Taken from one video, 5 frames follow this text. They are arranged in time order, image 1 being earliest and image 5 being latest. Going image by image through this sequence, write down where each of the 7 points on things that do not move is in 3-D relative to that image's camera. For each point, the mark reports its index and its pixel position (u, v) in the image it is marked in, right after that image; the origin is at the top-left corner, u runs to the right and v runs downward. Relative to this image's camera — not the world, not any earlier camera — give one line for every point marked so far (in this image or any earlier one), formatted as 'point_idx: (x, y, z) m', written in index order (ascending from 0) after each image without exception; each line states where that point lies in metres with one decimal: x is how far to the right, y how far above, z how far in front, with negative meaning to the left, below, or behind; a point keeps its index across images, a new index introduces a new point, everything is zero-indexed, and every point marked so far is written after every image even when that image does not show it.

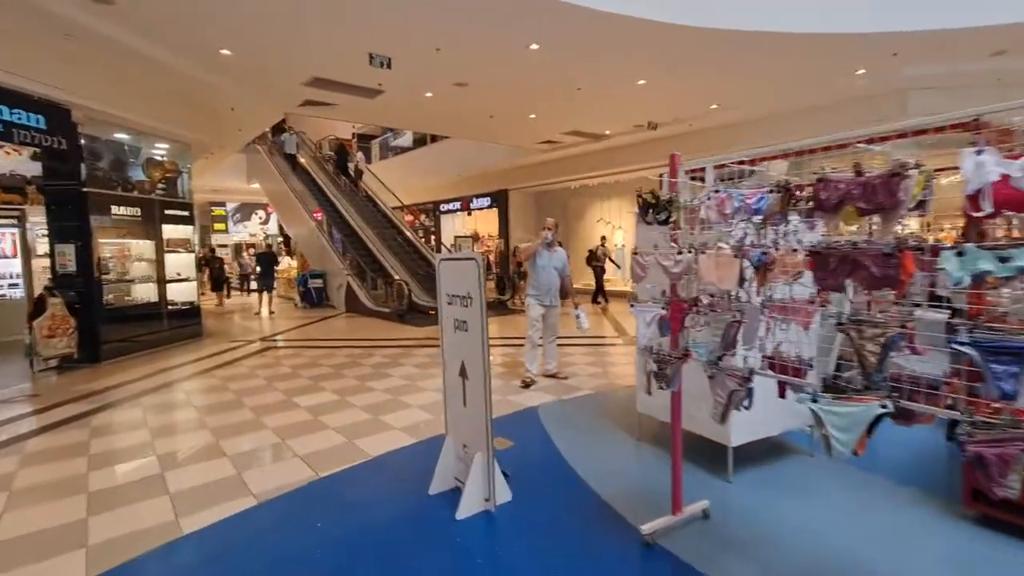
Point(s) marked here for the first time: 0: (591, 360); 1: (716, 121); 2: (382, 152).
0: (+0.9, -0.9, +5.7) m
1: (+3.8, +3.1, +9.1) m
2: (-5.0, +5.2, +18.7) m
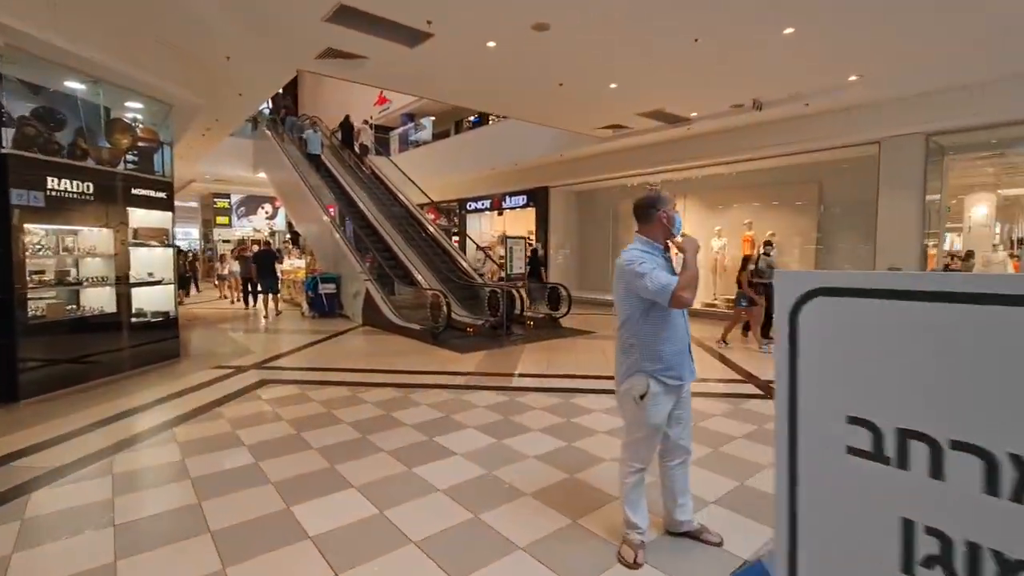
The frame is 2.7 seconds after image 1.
0: (+1.8, -1.1, +3.7) m
1: (+4.8, +2.7, +7.1) m
2: (-3.8, +5.0, +16.9) m
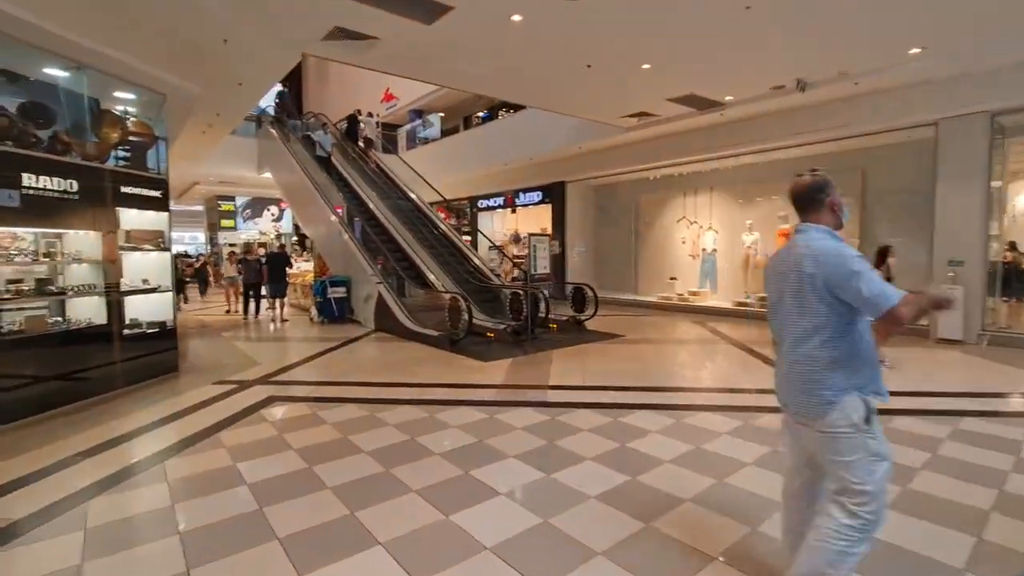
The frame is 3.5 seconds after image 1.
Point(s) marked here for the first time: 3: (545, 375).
0: (+2.1, -1.1, +3.1) m
1: (+5.1, +2.8, +6.5) m
2: (-3.4, +4.9, +16.4) m
3: (+0.4, -0.9, +5.3) m
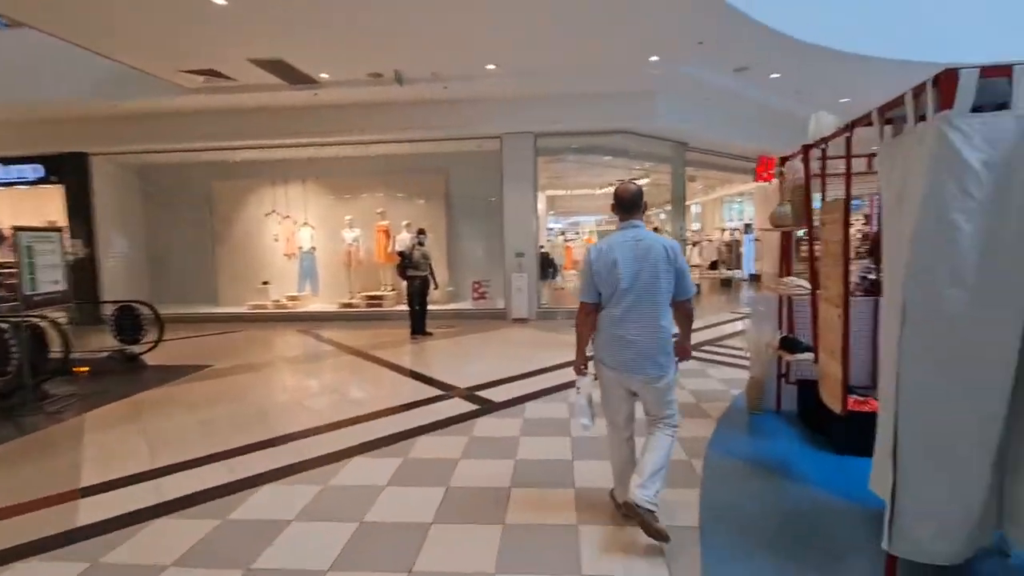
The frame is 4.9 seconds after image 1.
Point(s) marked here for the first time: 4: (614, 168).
0: (0.0, -1.1, +2.9) m
1: (-0.6, +2.9, +7.2) m
2: (-13.7, +4.1, +8.0) m
3: (-2.8, -1.1, +3.1) m
4: (+1.8, +2.1, +8.7) m
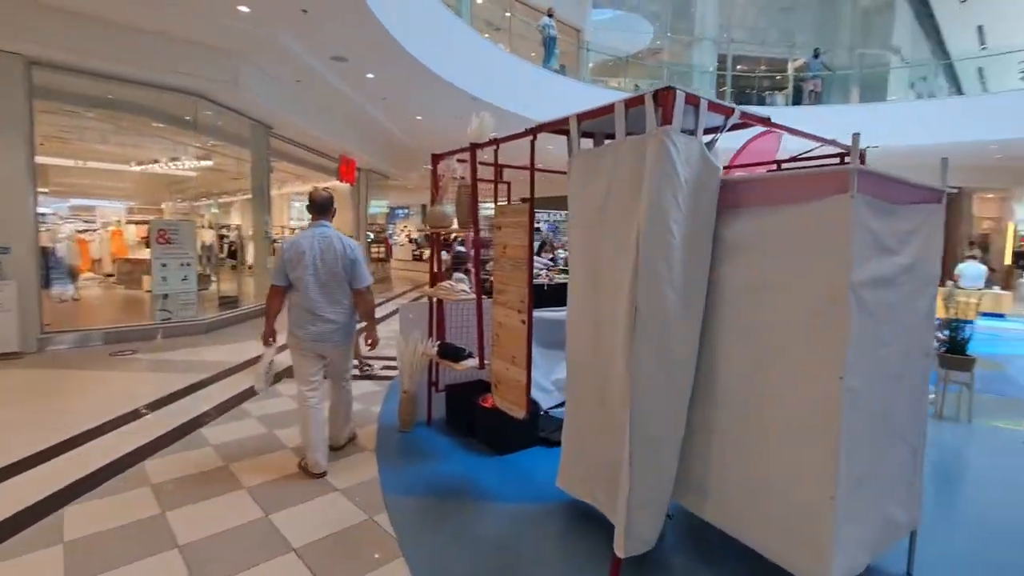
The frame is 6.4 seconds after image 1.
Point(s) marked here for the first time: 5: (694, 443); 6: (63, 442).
0: (-1.3, -1.2, +1.5) m
1: (-5.1, +2.7, +3.8) m
2: (-14.3, +3.5, -5.6) m
3: (-3.3, -1.3, -0.5) m
4: (-4.6, +2.0, +6.6) m
5: (+0.7, -0.6, +1.9) m
6: (-2.8, -1.0, +3.1) m
